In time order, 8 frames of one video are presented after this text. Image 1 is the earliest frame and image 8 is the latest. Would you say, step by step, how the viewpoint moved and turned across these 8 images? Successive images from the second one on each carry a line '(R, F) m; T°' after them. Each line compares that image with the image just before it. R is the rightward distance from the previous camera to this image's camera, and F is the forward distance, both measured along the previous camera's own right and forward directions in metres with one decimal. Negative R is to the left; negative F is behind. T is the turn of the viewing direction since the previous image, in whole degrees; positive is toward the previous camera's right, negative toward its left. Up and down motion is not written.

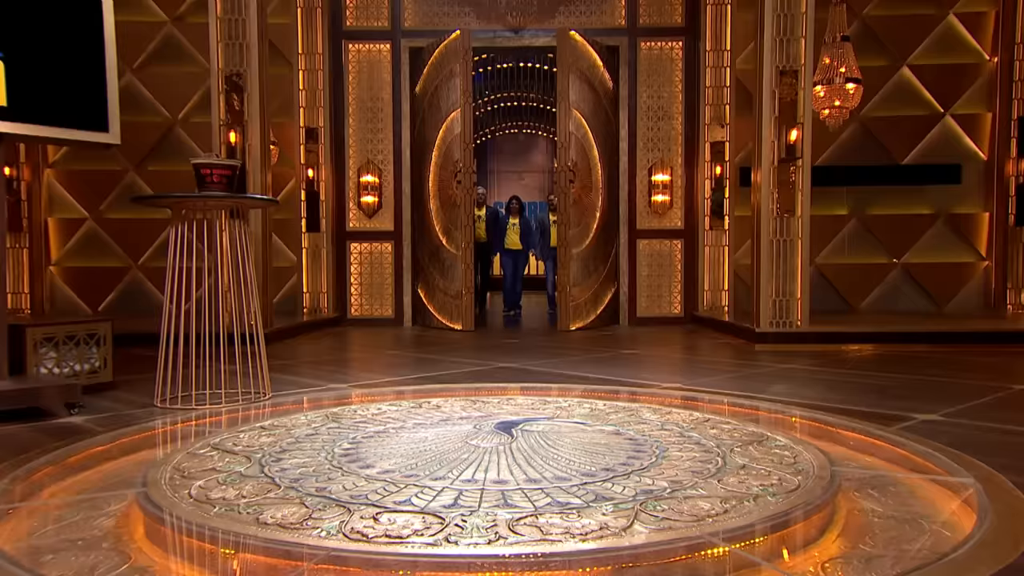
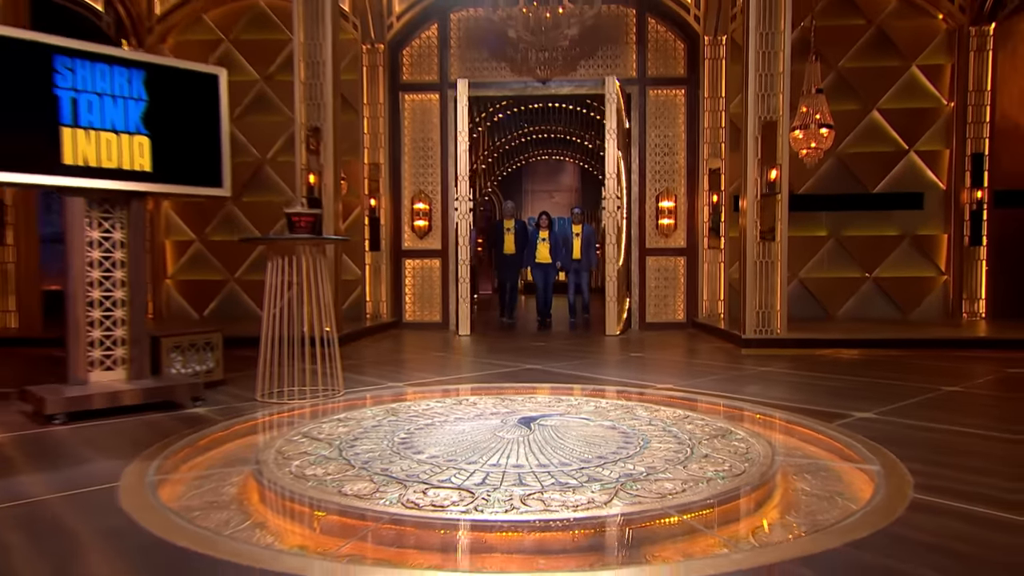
(+0.2, -0.6) m; -5°
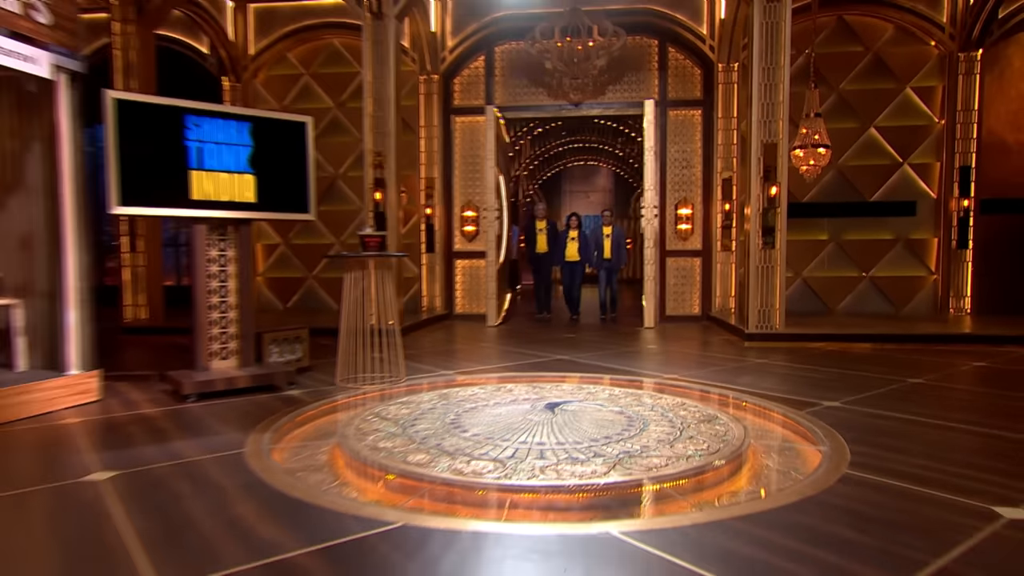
(+0.2, -0.7) m; -5°
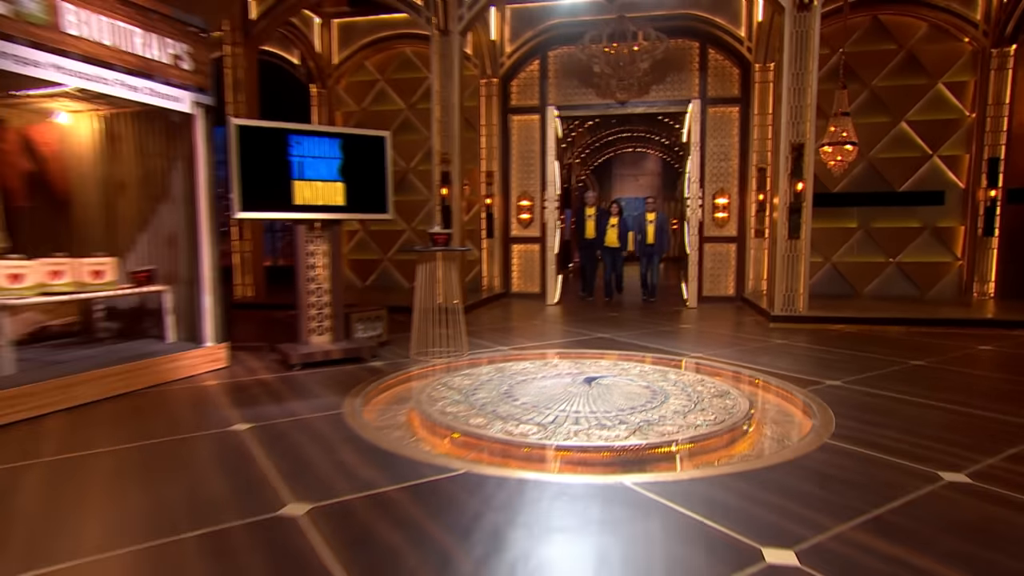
(+0.1, -0.7) m; -6°
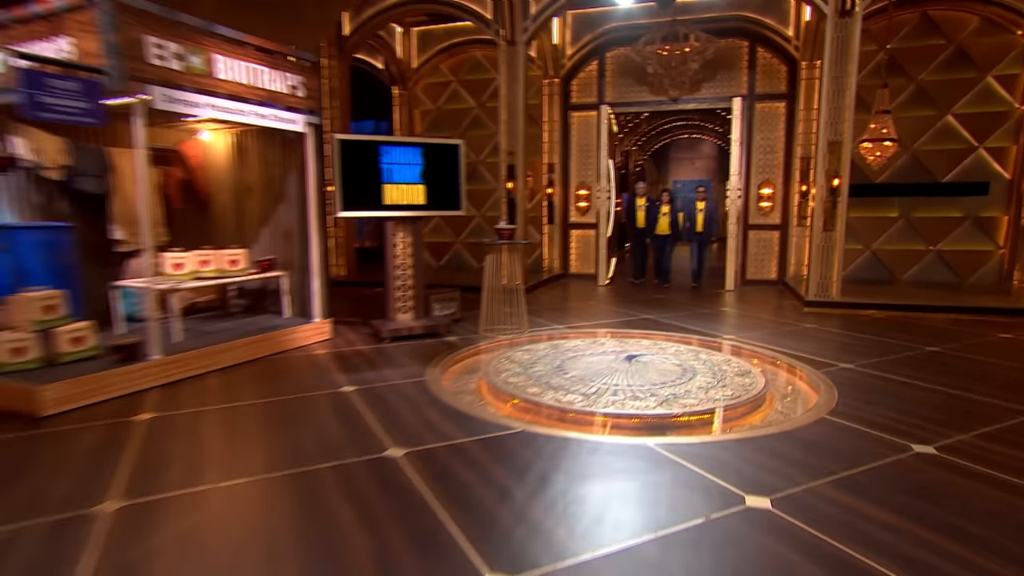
(+0.1, -0.8) m; -6°
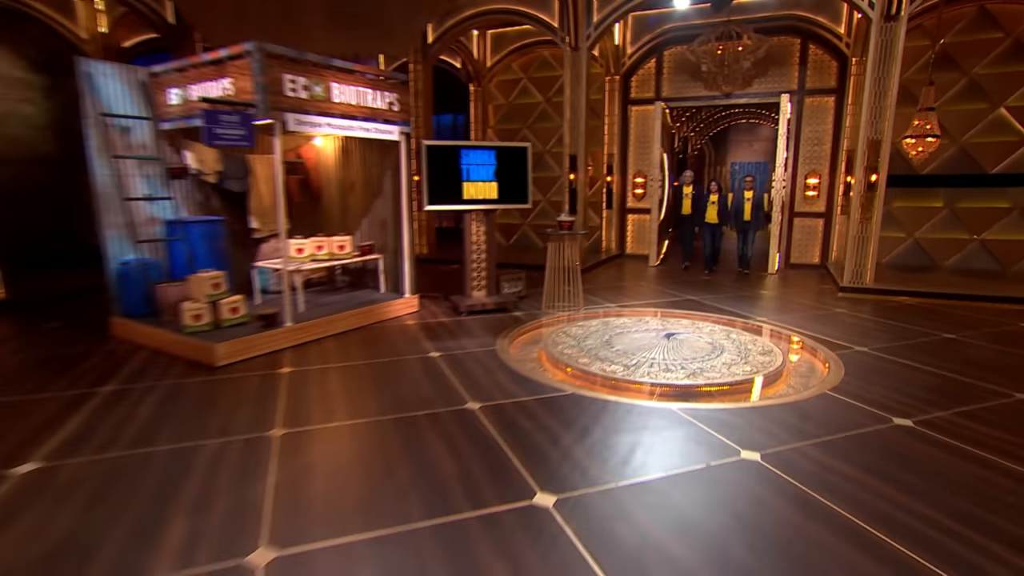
(+0.1, -1.0) m; -6°
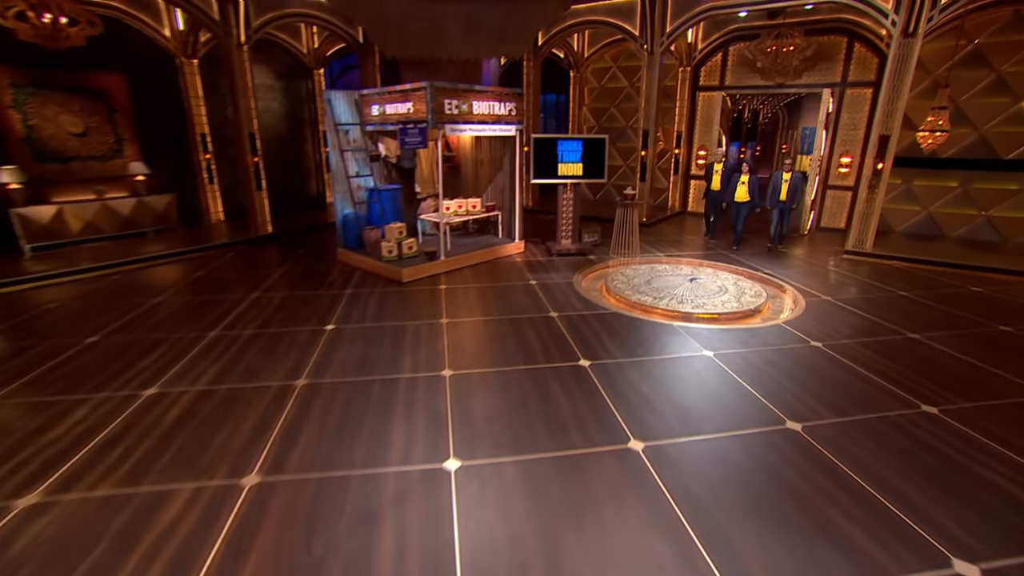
(+0.4, -2.9) m; -9°
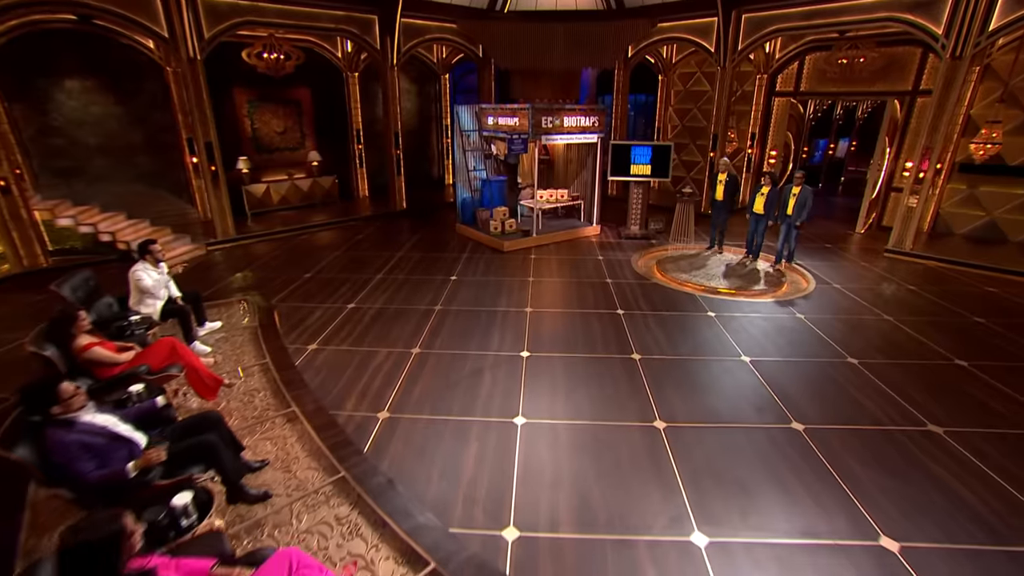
(+0.5, -2.6) m; -9°
